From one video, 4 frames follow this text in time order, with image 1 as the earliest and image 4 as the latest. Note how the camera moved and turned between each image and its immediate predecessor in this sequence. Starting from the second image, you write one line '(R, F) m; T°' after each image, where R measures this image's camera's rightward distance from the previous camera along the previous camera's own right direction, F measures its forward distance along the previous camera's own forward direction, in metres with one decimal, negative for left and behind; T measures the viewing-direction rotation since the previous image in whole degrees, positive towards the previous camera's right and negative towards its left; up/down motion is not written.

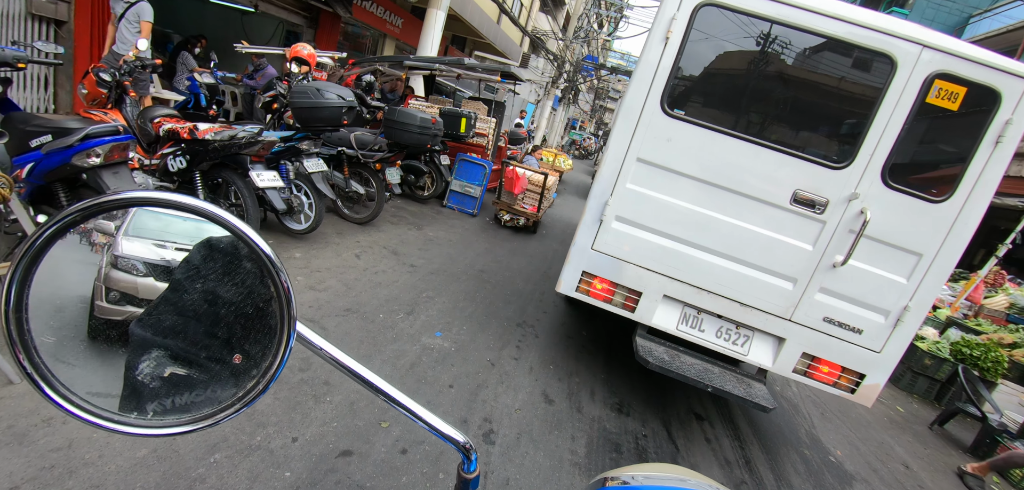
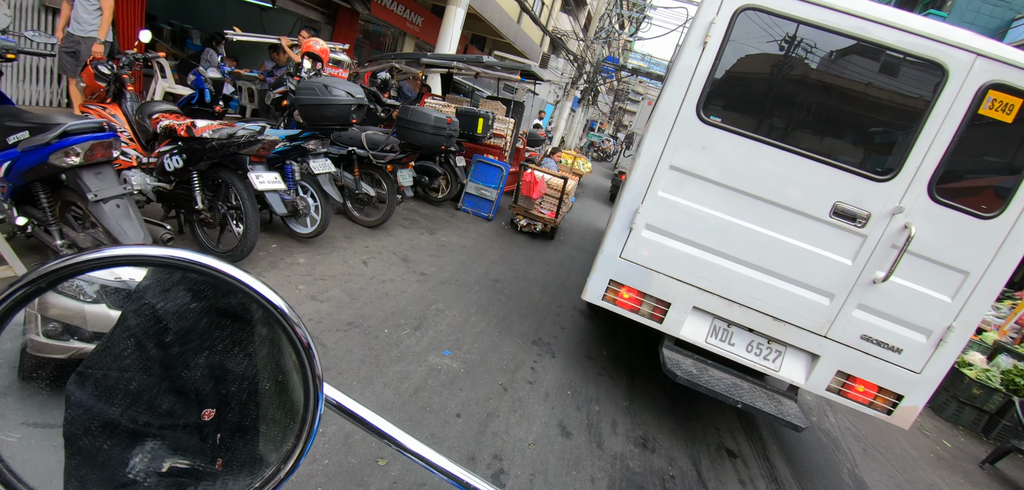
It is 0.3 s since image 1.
(0.0, +0.3) m; -2°
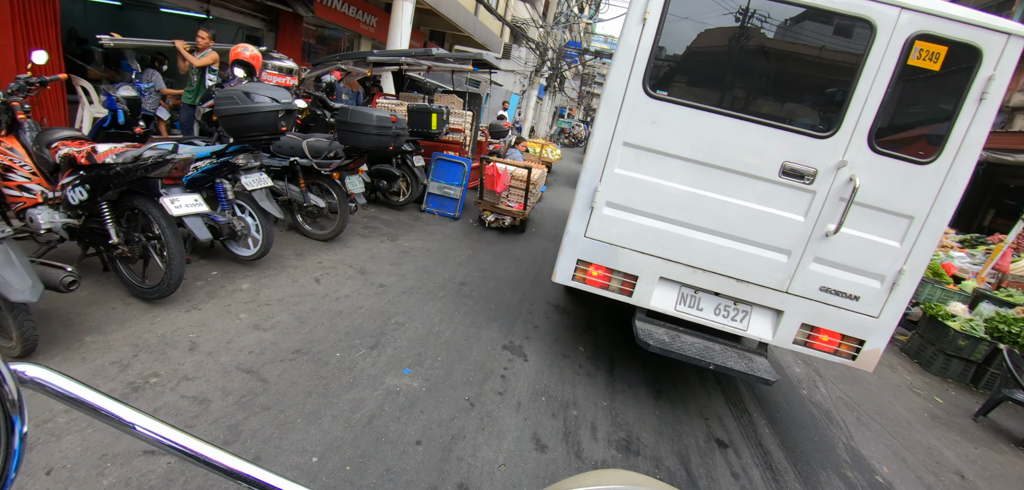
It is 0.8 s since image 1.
(+0.2, +0.2) m; +2°
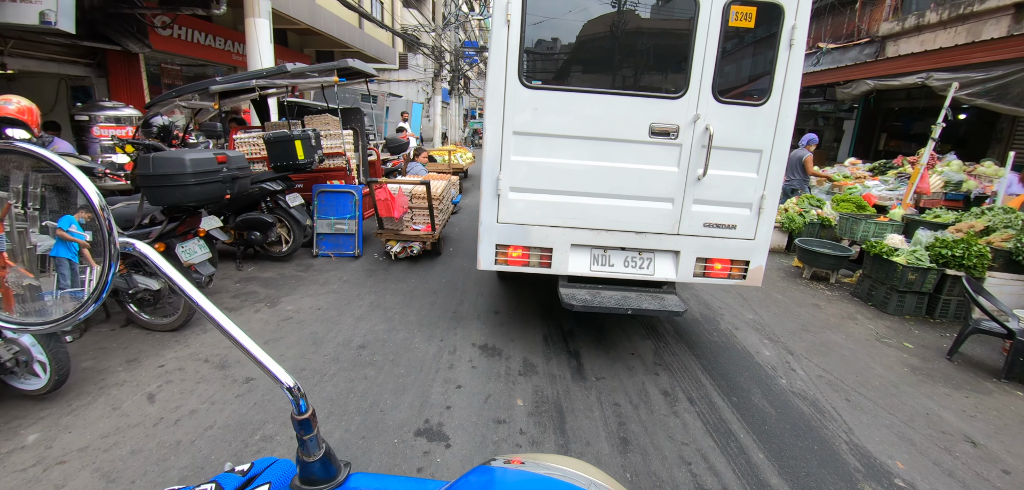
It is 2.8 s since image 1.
(+0.4, +0.8) m; +7°
